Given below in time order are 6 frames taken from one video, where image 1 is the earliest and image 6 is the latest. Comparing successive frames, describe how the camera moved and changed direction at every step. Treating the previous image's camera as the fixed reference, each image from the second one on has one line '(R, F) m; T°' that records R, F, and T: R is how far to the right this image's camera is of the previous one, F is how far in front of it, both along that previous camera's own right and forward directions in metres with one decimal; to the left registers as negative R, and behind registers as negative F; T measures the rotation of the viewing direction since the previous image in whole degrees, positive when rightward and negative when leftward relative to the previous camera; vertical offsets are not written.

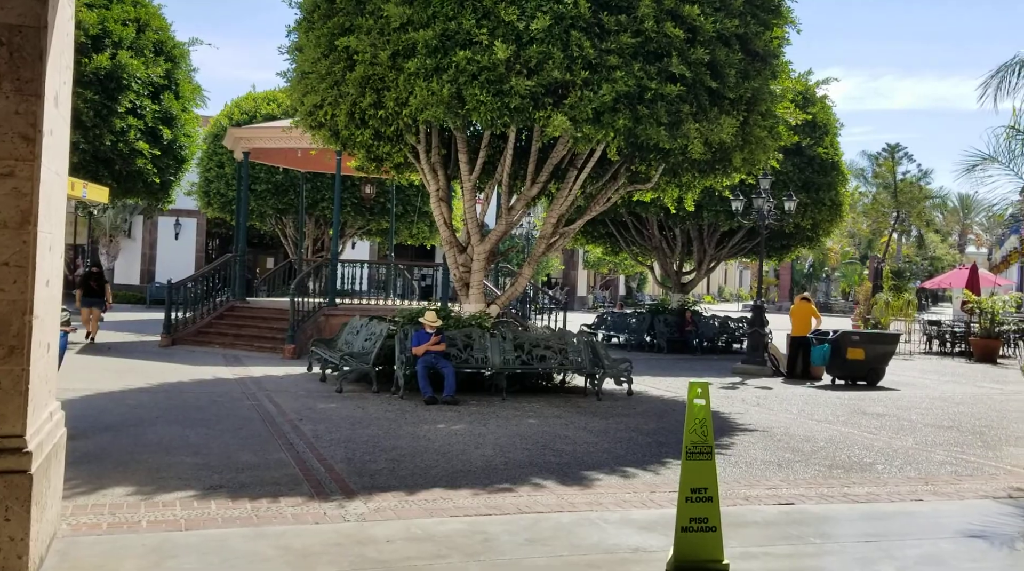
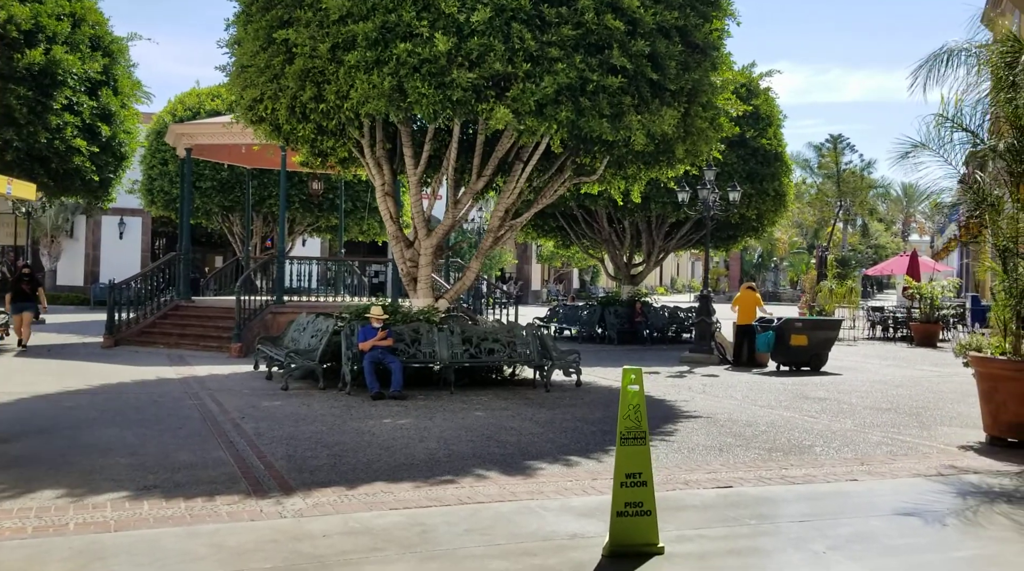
(+0.1, 0.0) m; +3°
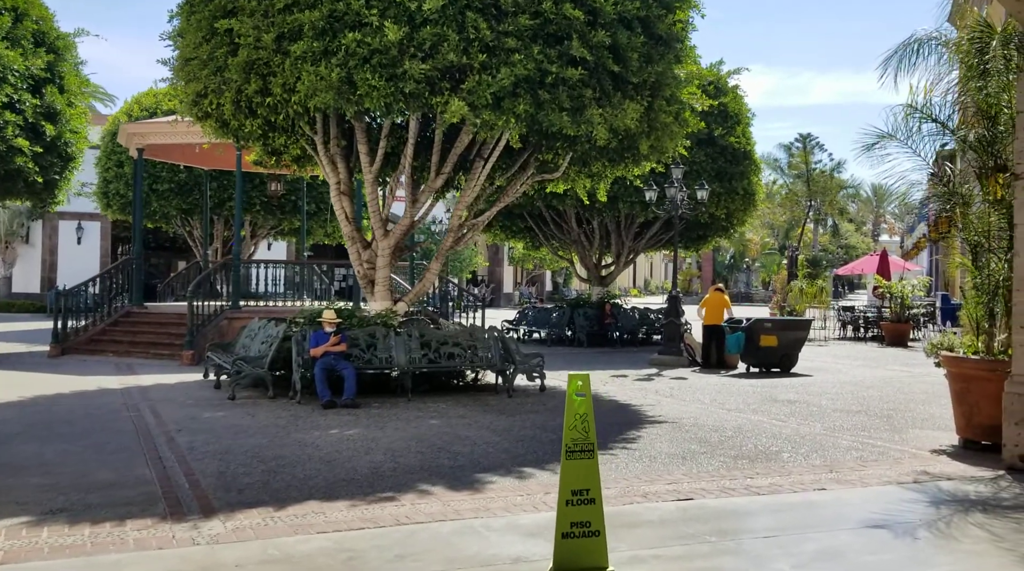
(+0.2, +0.5) m; +2°
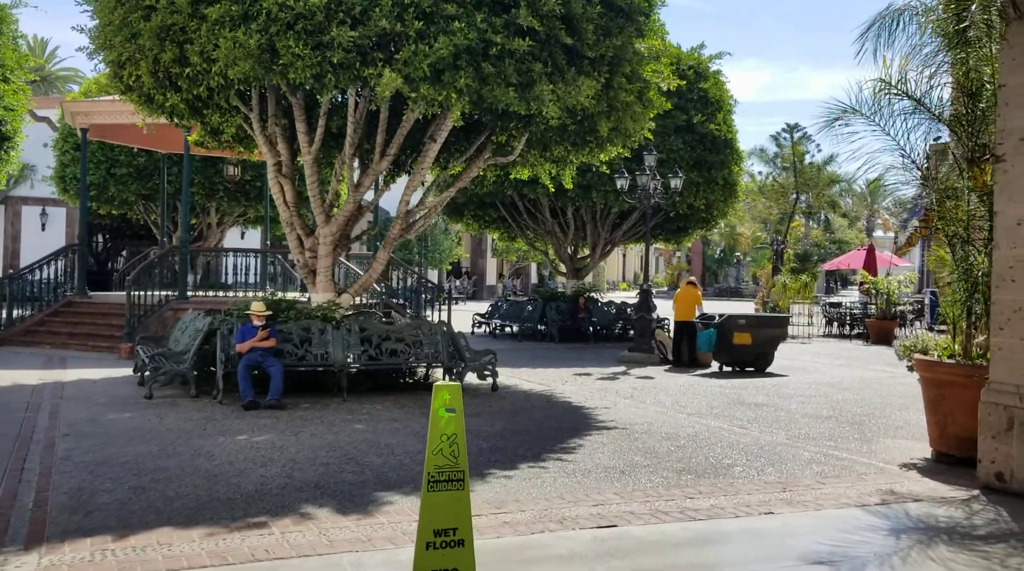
(+0.6, +0.9) m; 0°
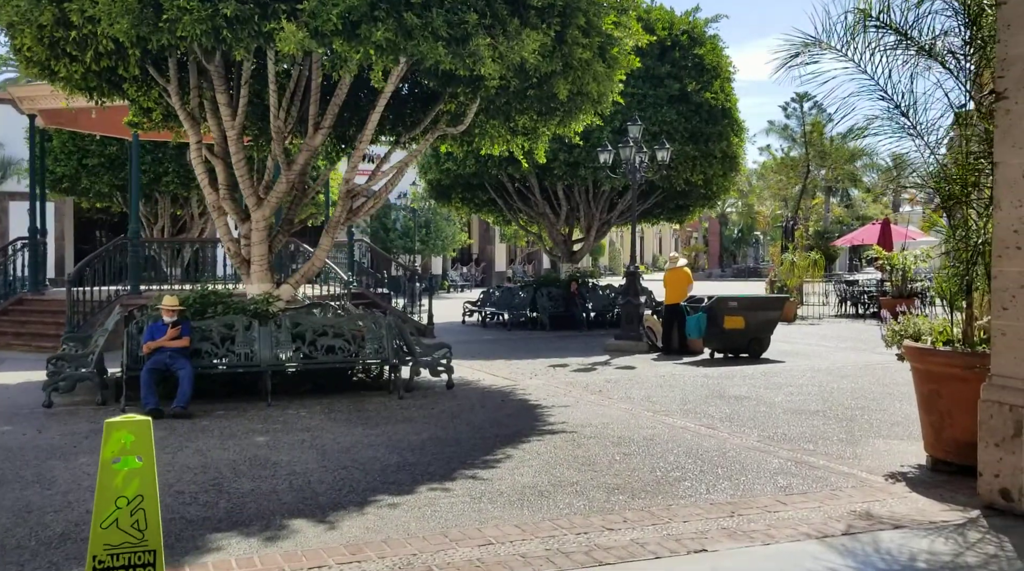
(+0.9, +1.3) m; -2°
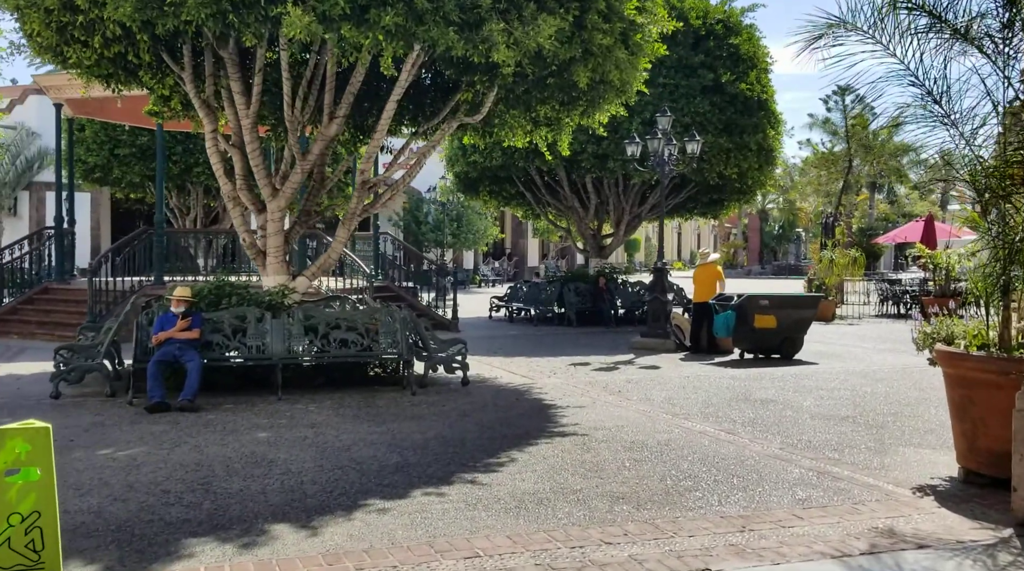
(+0.2, +0.3) m; -2°
